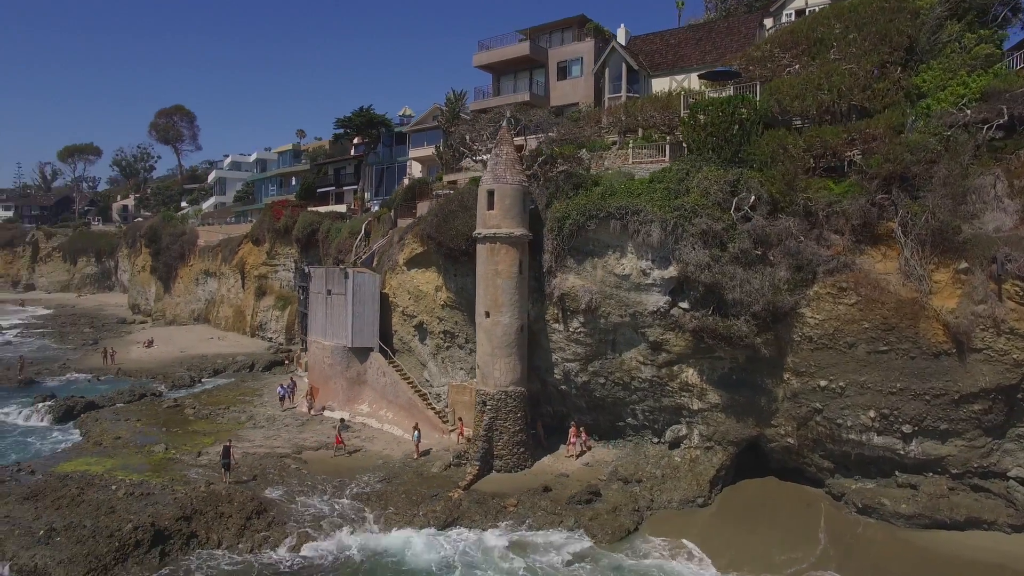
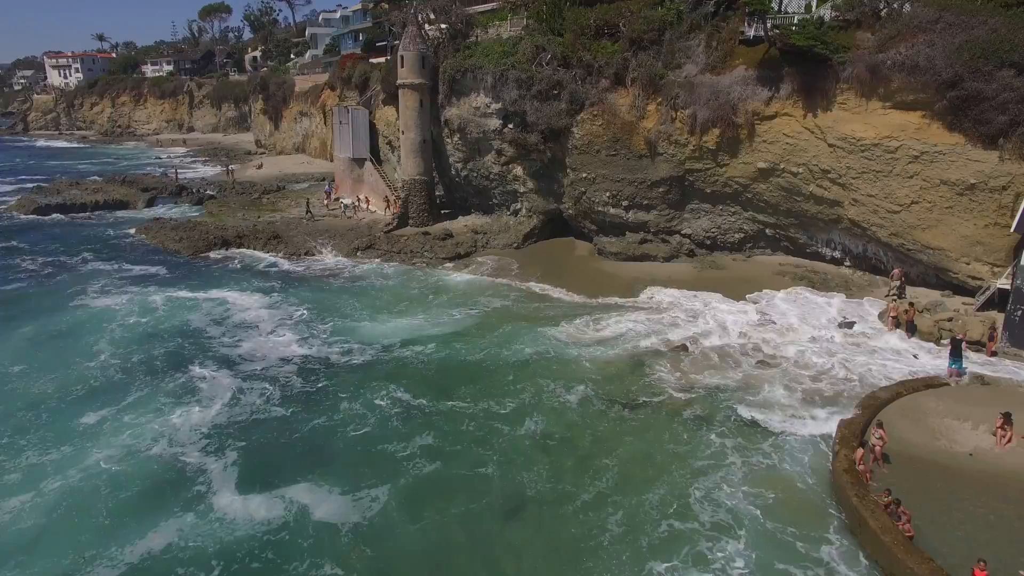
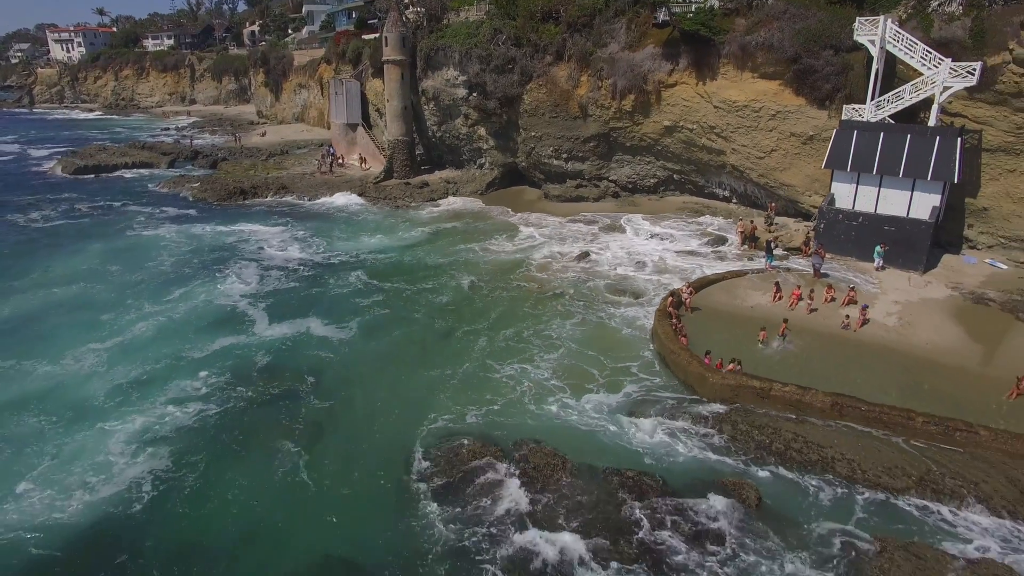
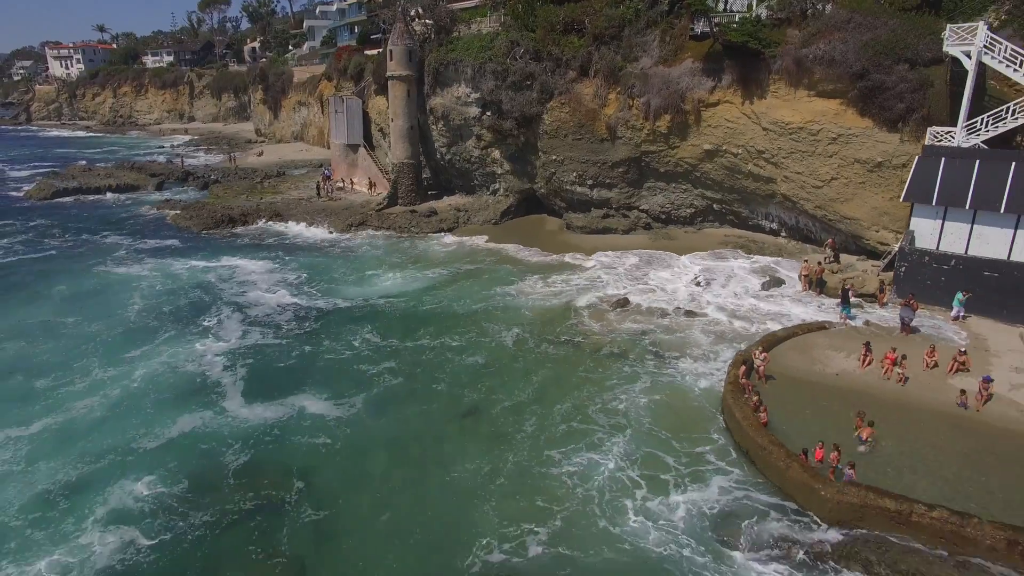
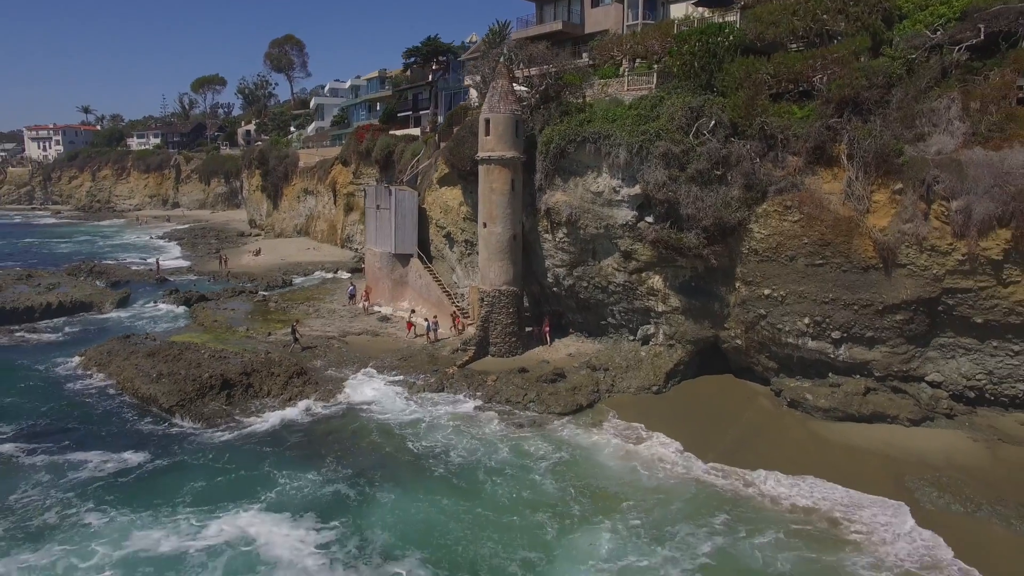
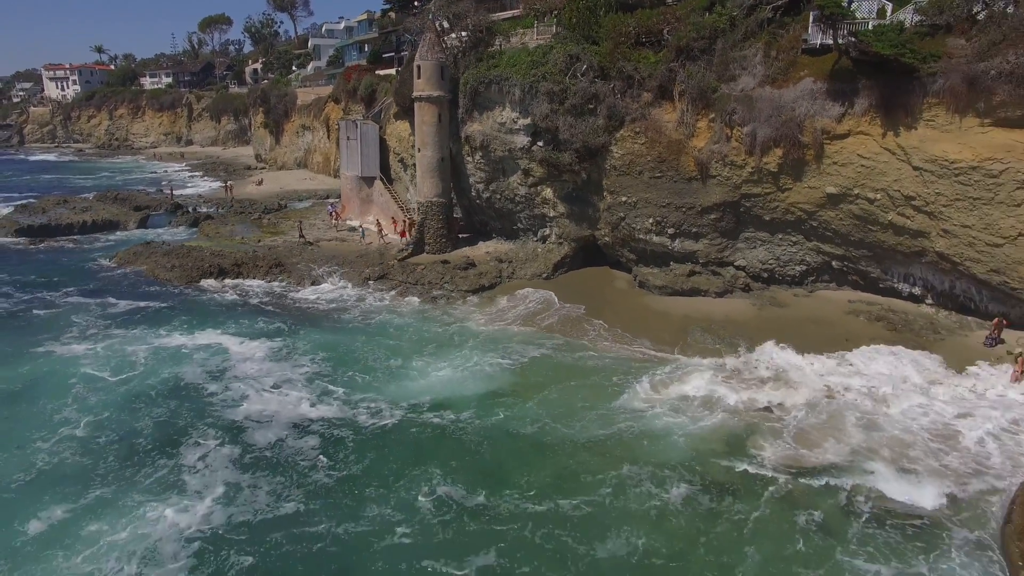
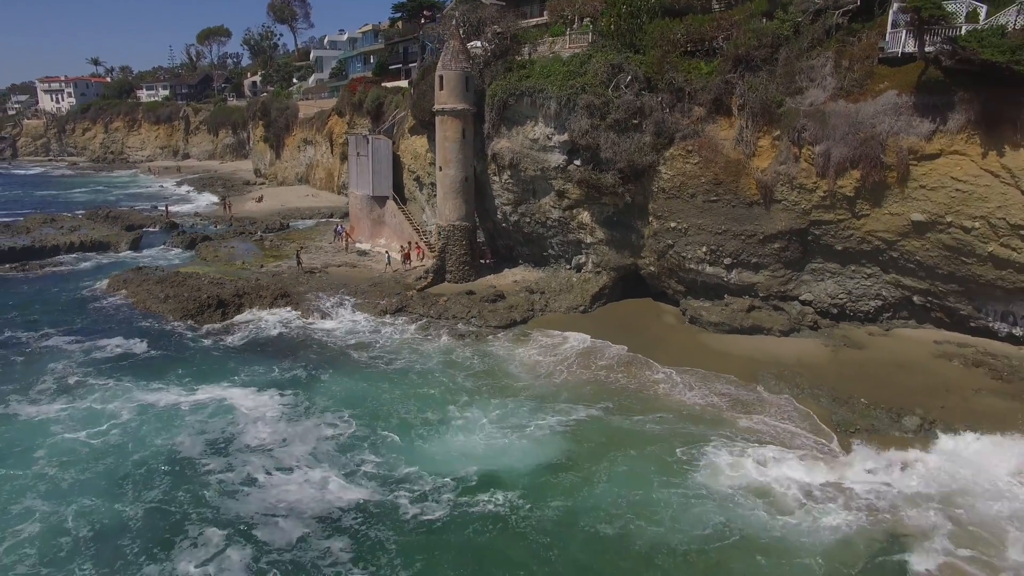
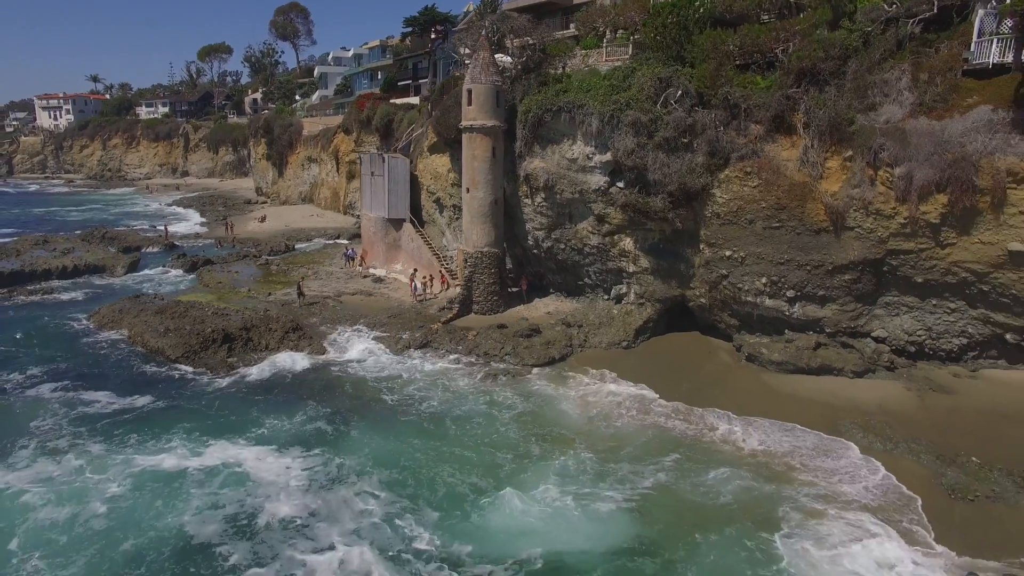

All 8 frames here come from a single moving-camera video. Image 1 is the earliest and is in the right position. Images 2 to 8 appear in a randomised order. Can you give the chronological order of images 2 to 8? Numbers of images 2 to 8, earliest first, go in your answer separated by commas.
5, 8, 7, 6, 2, 4, 3
